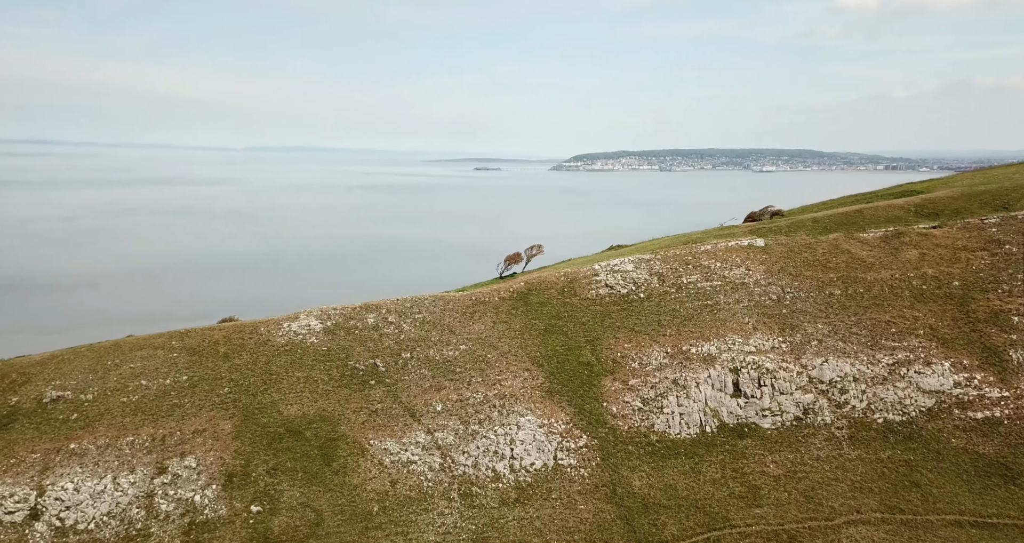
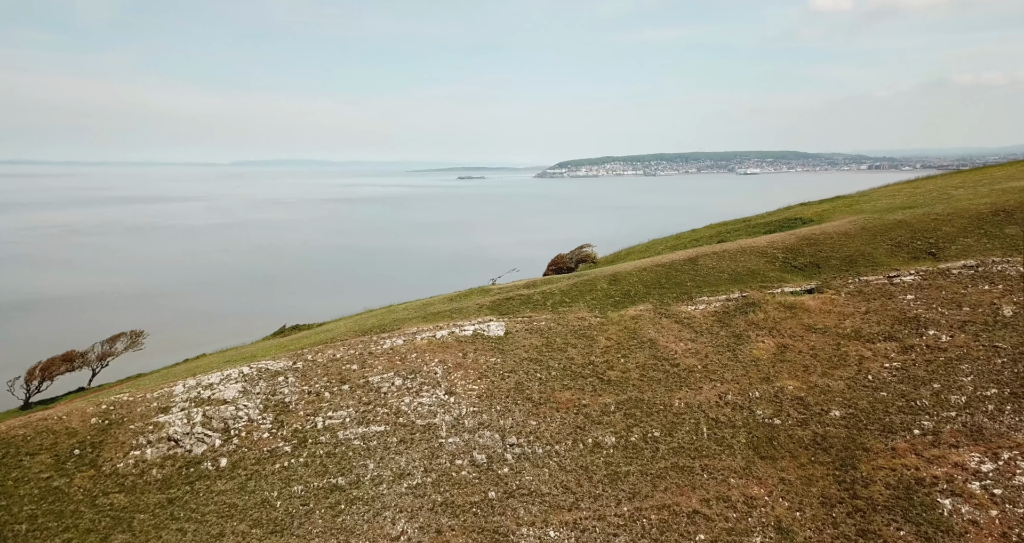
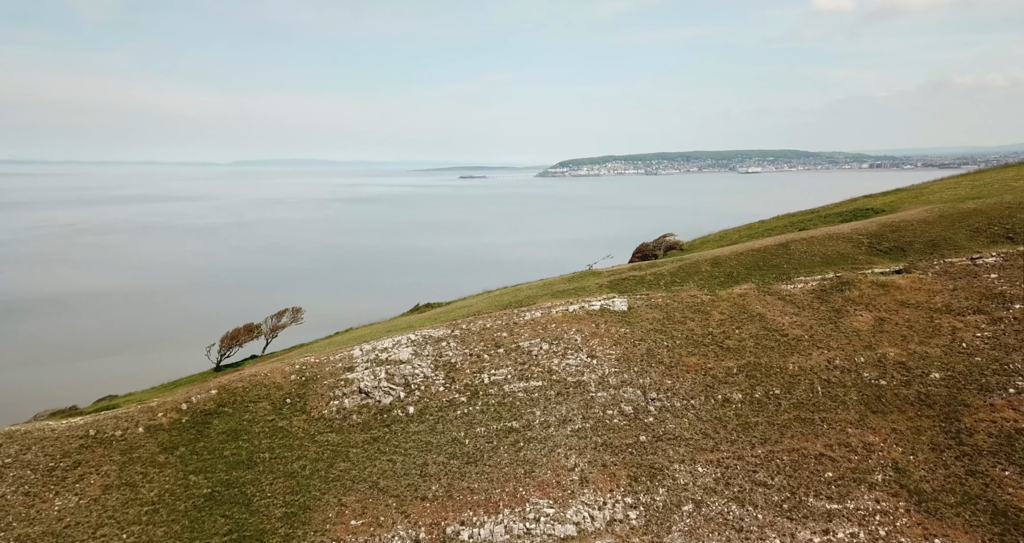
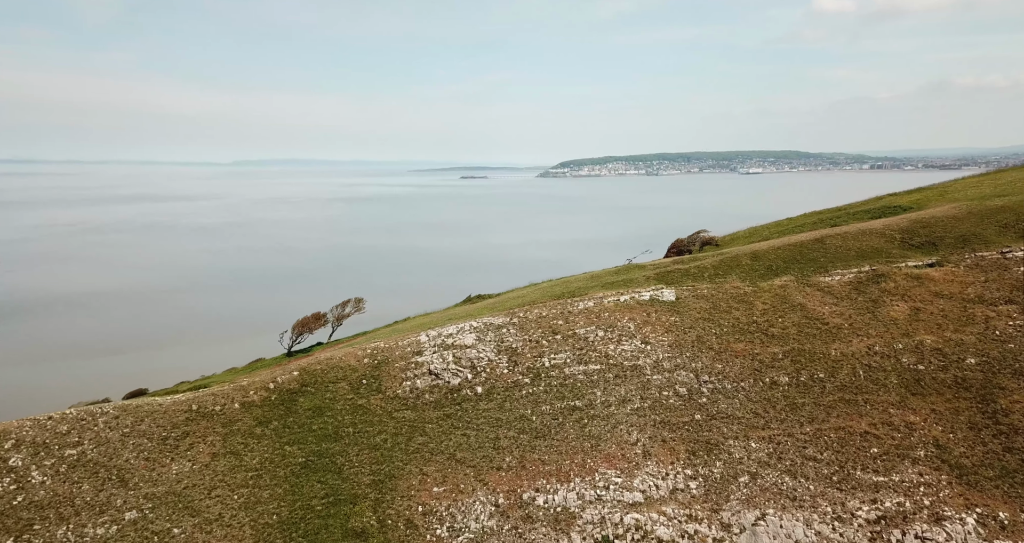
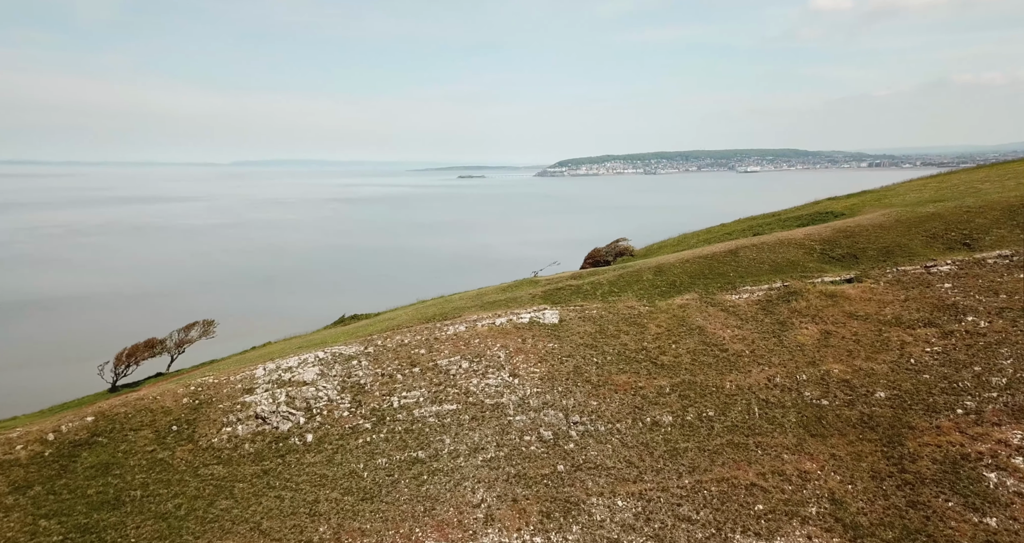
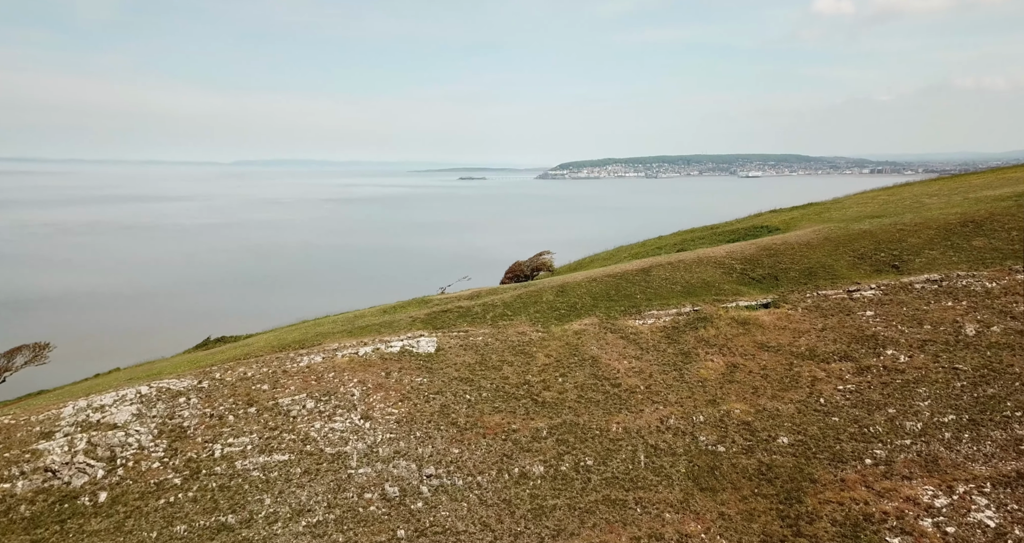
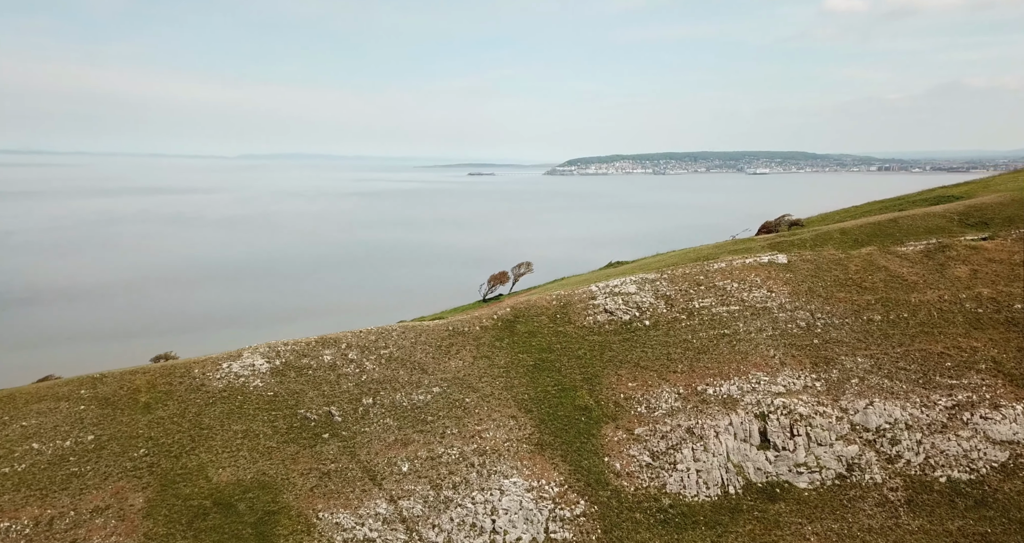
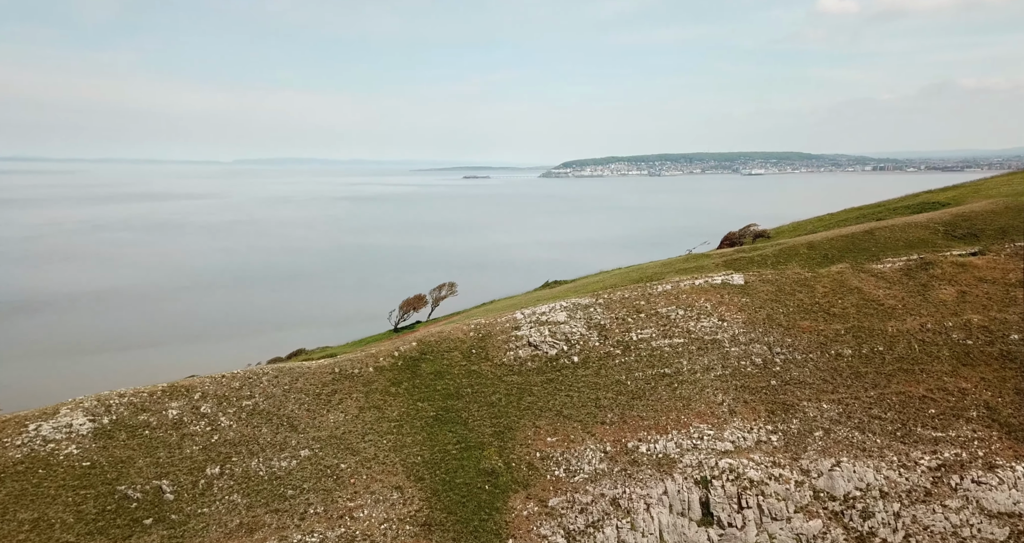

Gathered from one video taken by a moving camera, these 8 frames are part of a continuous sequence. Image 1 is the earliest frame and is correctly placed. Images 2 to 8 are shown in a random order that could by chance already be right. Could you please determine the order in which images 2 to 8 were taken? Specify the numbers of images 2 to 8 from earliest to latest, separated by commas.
7, 8, 4, 3, 5, 2, 6
